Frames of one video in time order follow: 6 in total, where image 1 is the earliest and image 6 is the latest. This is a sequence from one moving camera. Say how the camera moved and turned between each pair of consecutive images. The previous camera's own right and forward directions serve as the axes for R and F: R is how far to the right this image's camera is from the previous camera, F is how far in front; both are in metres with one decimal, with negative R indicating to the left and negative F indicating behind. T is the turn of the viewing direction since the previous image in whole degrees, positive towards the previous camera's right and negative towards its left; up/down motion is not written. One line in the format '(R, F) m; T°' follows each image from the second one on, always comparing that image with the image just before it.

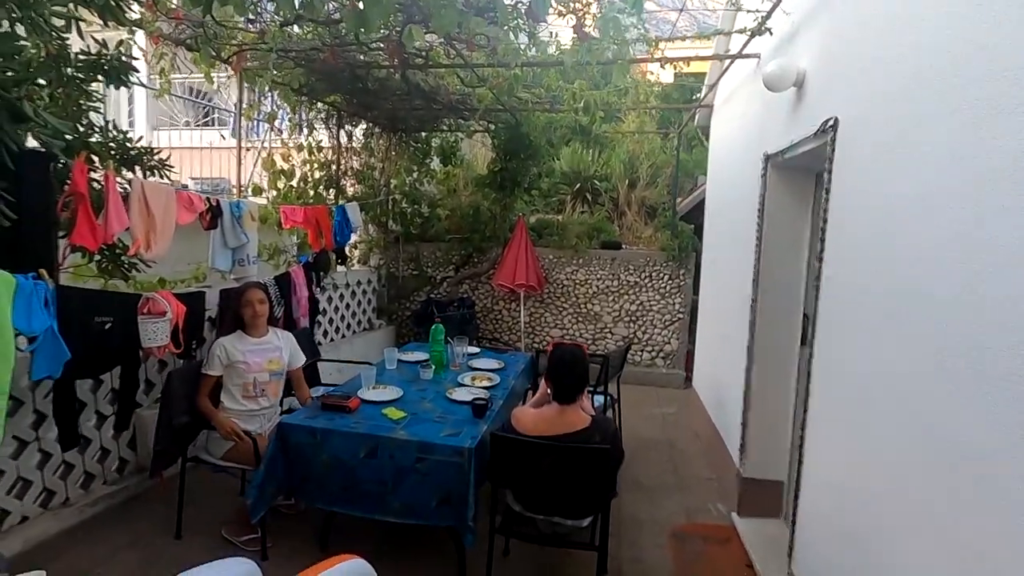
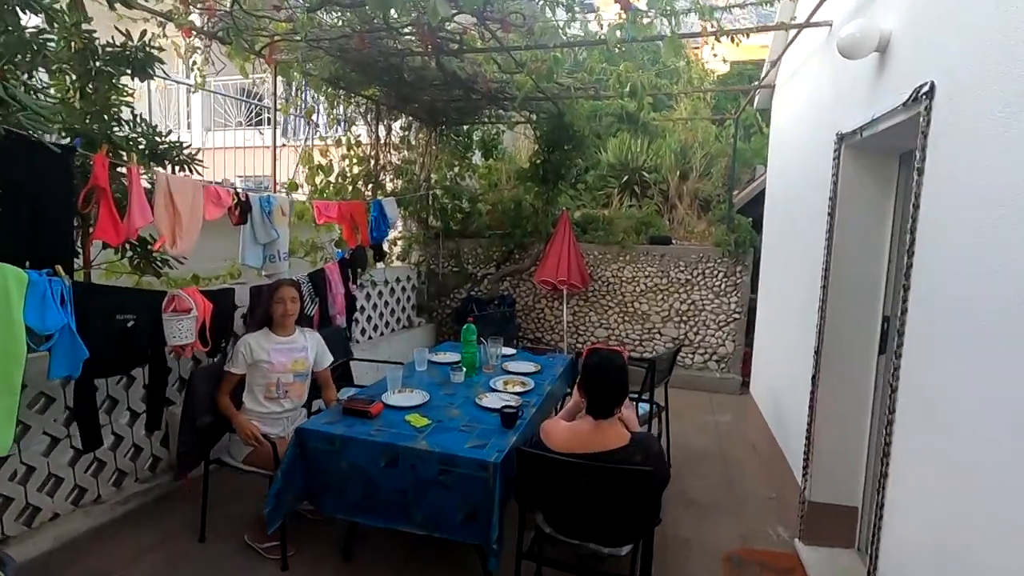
(+0.1, +0.2) m; -5°
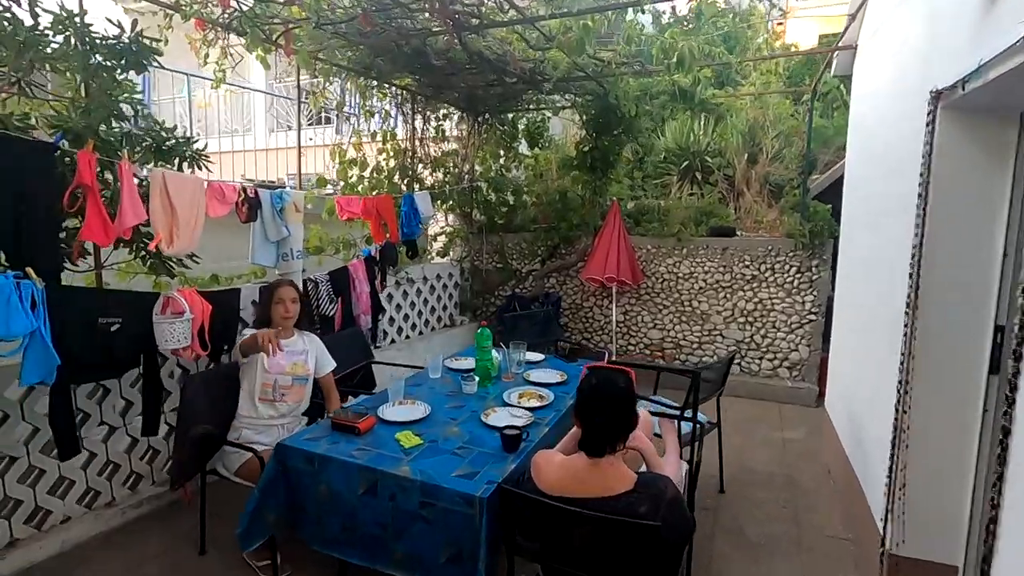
(+0.3, +0.4) m; -8°
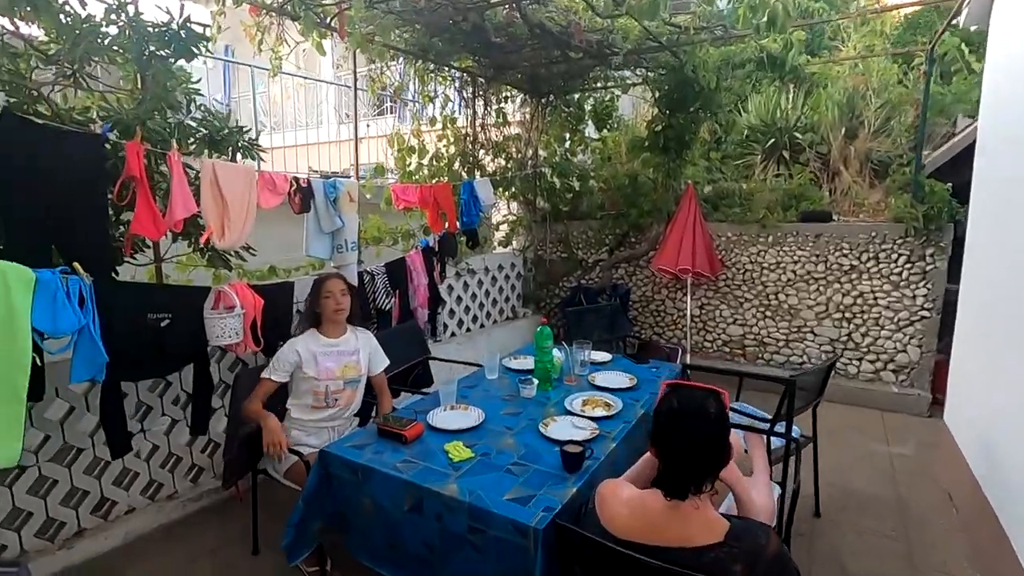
(0.0, +0.3) m; -7°
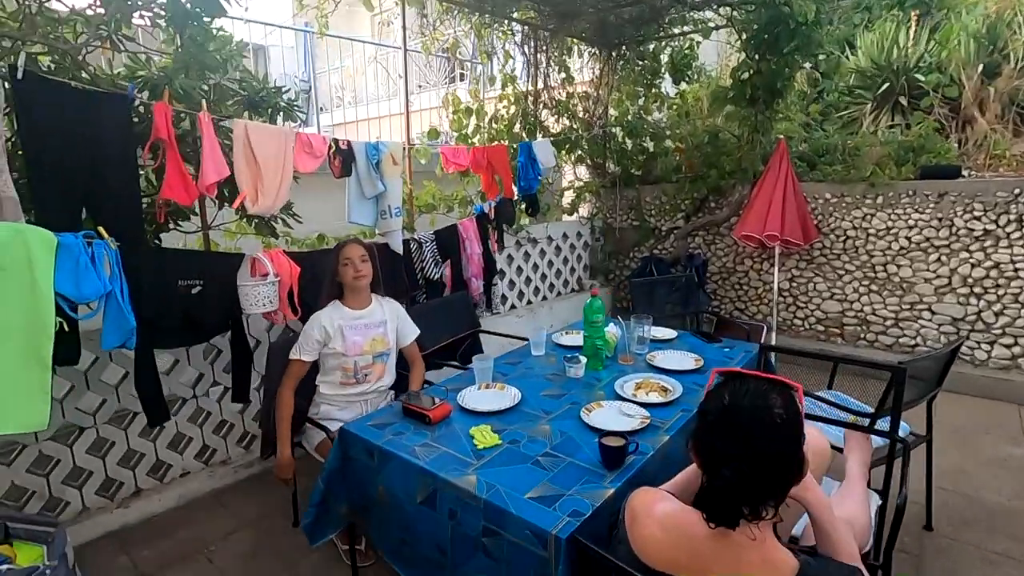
(+0.2, +0.3) m; -9°
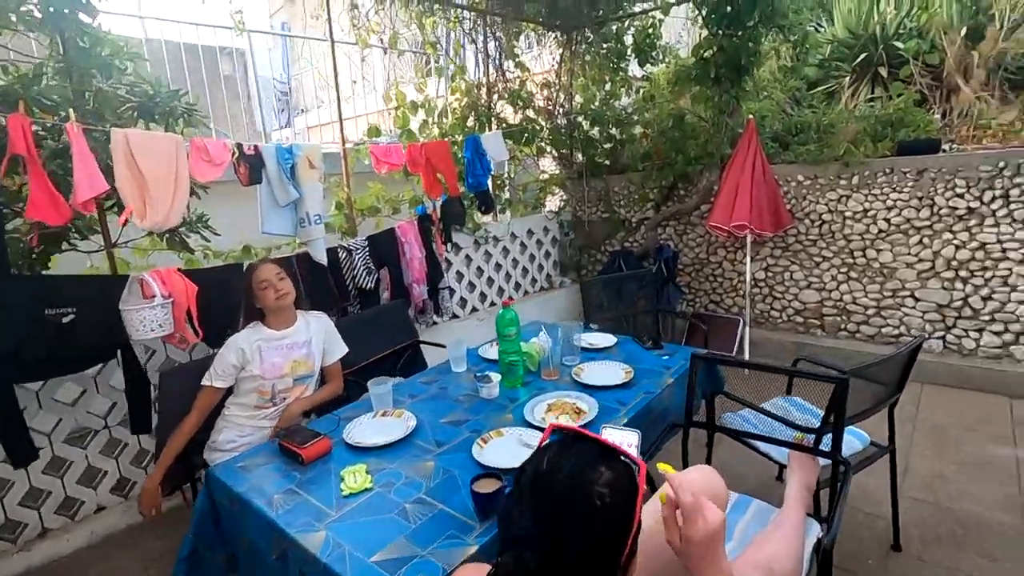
(+0.4, +0.2) m; -1°
